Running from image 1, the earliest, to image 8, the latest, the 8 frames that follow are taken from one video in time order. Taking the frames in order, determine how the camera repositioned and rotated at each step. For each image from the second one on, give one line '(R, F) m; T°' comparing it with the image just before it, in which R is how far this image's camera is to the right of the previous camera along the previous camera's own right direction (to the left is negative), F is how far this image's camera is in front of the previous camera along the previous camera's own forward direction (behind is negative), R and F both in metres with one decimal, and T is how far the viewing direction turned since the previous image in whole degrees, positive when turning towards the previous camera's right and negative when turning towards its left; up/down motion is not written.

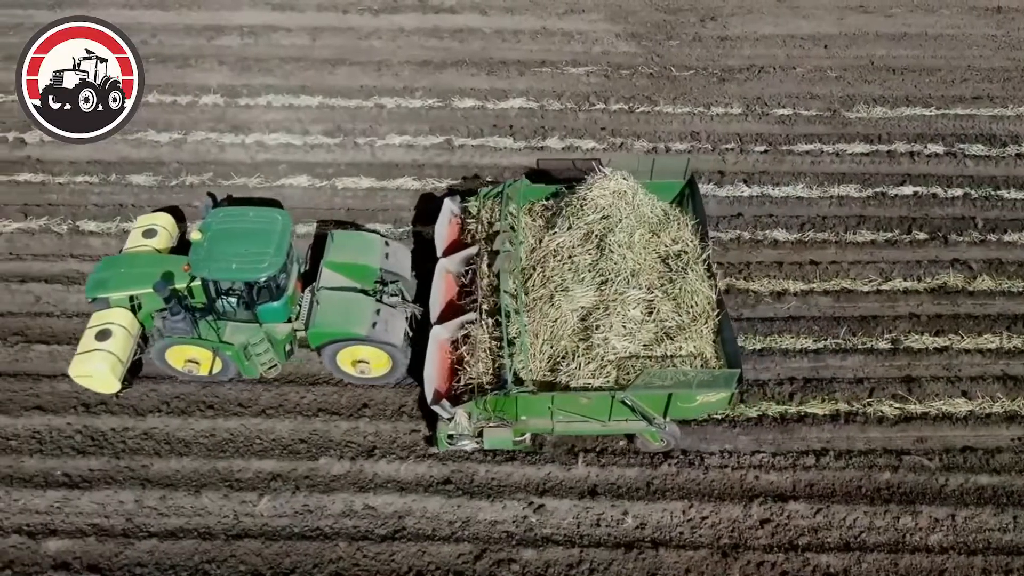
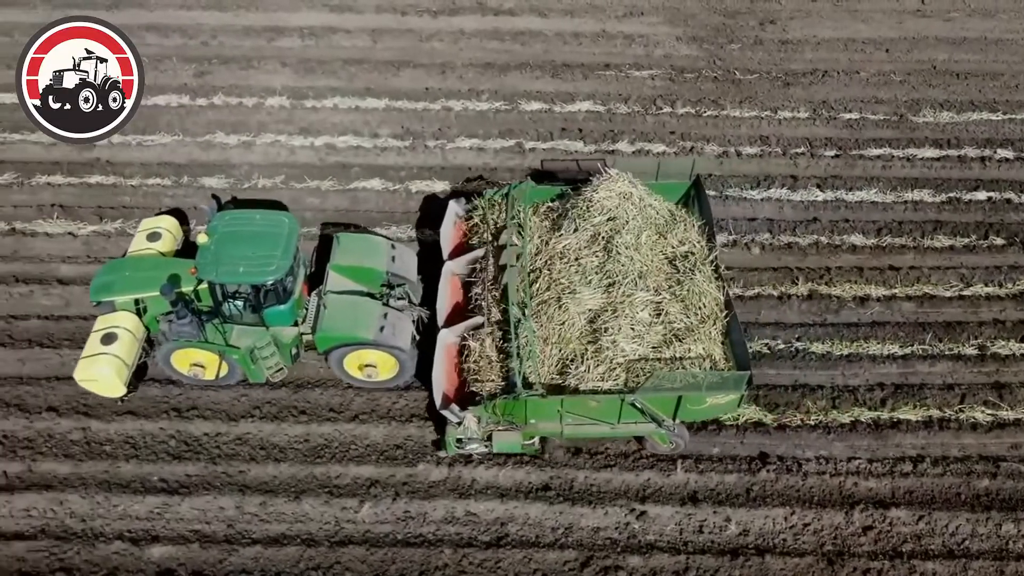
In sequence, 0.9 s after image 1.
(-1.0, 0.0) m; 0°
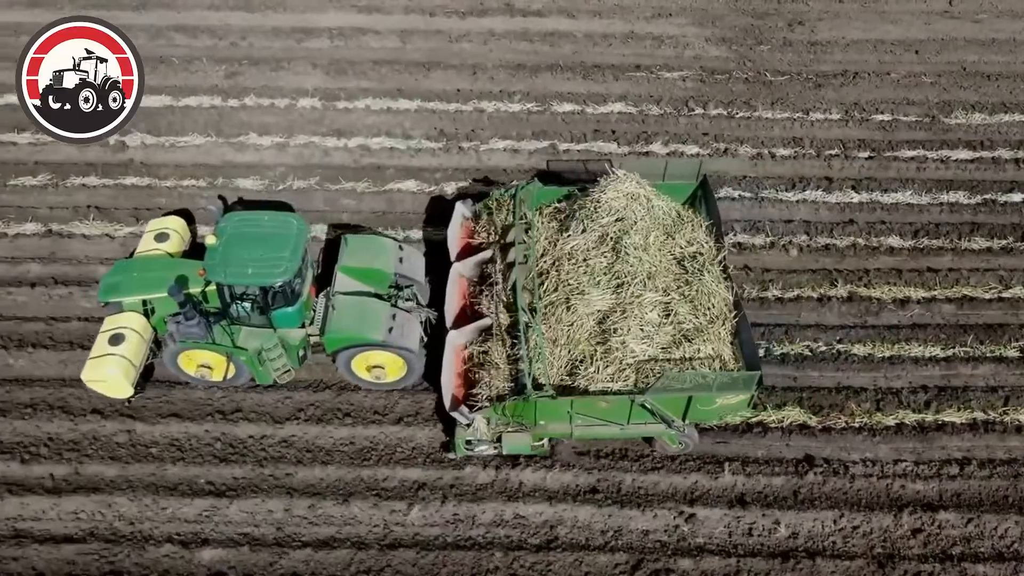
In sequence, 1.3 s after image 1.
(-0.5, 0.0) m; 0°
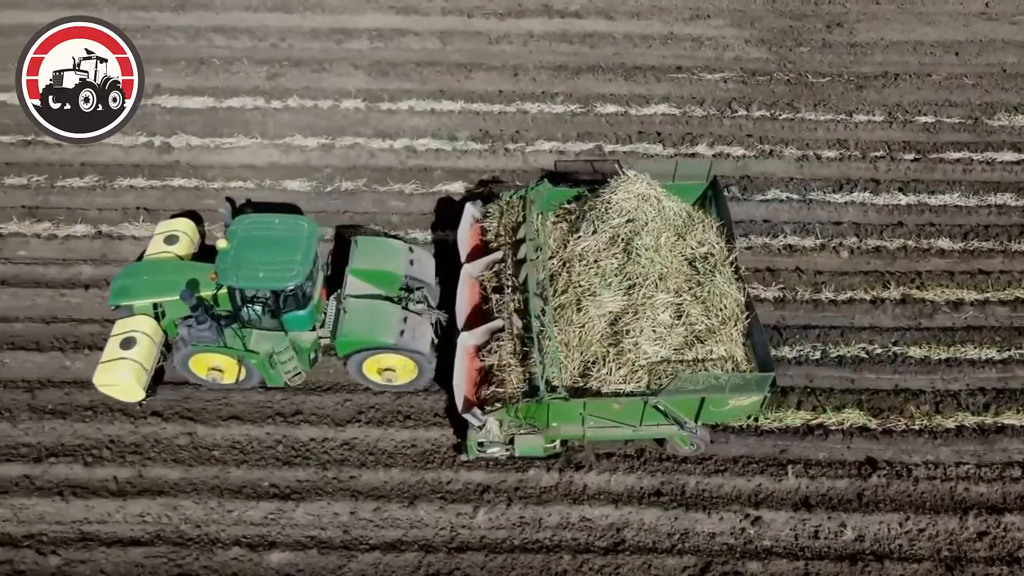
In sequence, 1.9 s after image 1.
(-0.6, 0.0) m; 0°
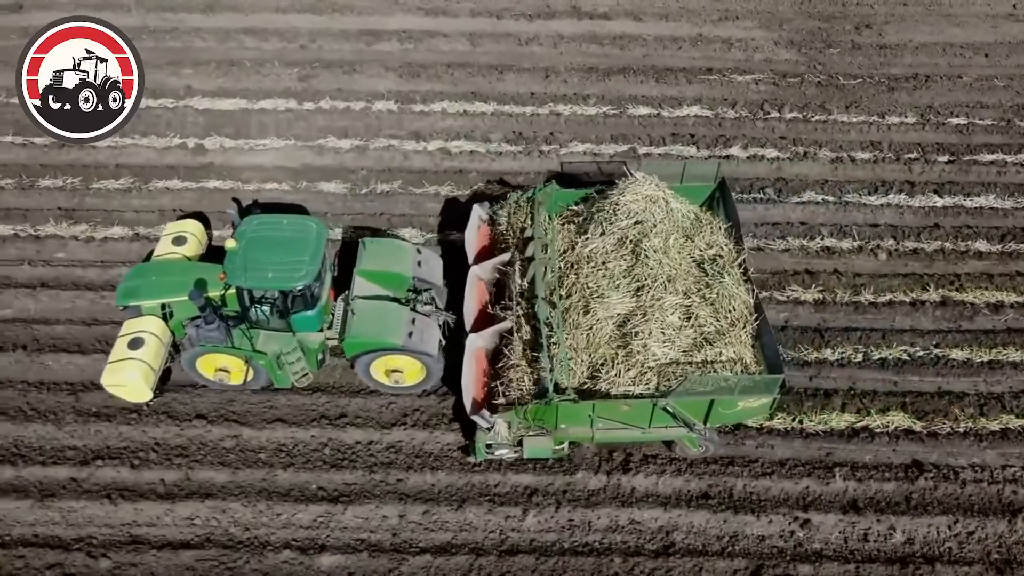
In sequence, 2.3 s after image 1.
(-0.5, 0.0) m; 0°
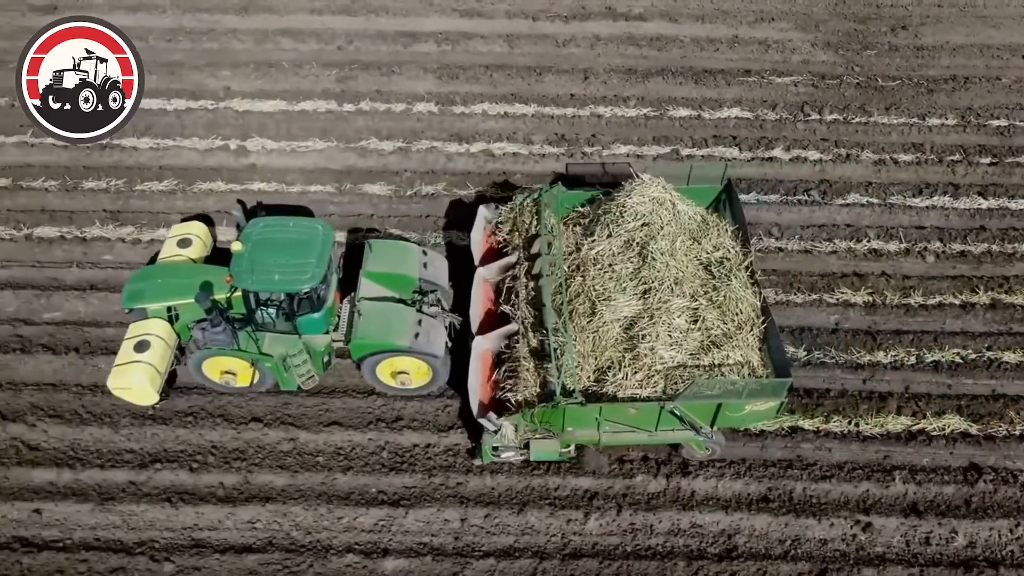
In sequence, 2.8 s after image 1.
(-0.6, 0.0) m; 0°
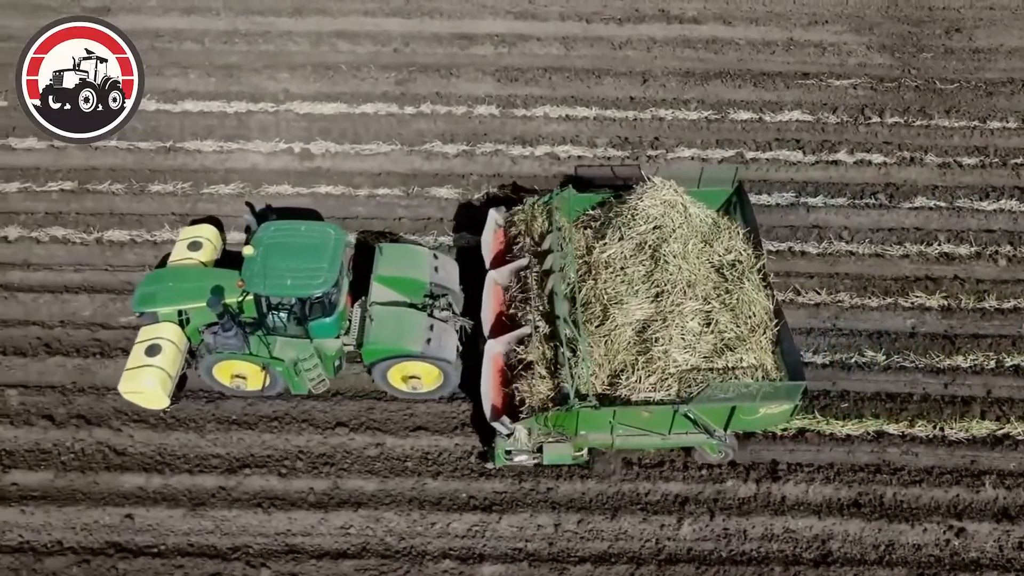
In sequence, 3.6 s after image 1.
(-0.9, 0.0) m; 0°
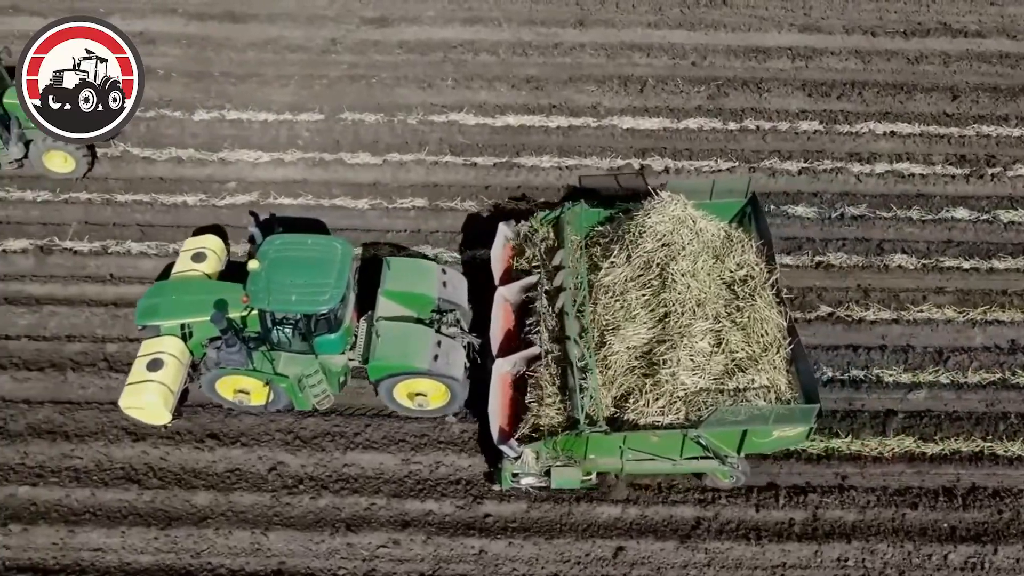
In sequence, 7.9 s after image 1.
(-4.7, +0.2) m; +1°
